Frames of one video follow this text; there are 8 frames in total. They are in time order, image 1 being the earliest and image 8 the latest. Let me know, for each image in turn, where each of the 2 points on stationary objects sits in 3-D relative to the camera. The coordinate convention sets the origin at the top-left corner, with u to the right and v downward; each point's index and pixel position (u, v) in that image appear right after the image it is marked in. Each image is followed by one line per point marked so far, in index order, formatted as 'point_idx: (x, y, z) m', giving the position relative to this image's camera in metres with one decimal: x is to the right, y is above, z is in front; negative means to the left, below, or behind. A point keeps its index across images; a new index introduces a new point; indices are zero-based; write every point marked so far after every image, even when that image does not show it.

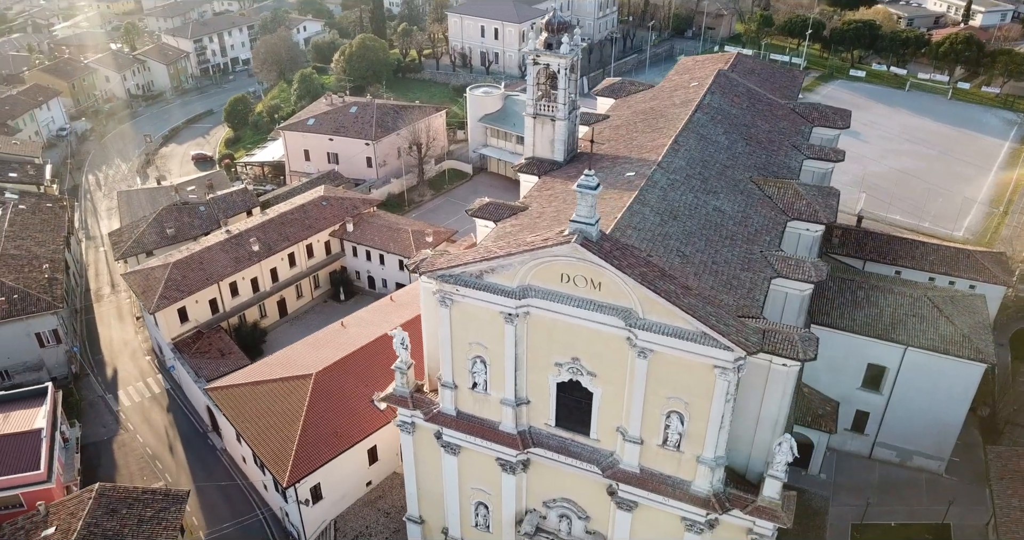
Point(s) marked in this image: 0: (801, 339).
0: (+7.6, -1.8, +19.7) m
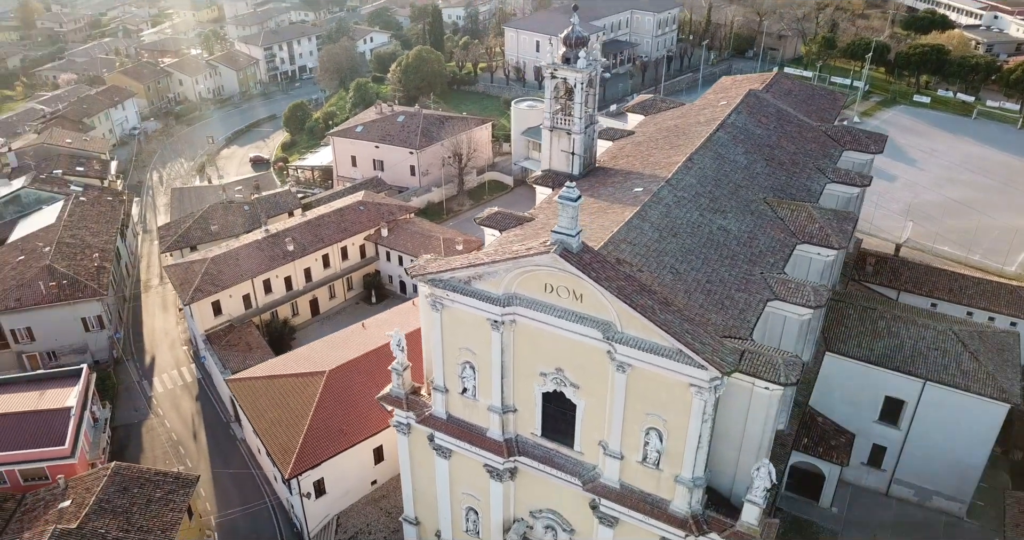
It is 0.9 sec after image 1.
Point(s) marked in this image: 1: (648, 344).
0: (+7.0, -2.4, +19.3) m
1: (+3.4, -1.9, +19.0) m
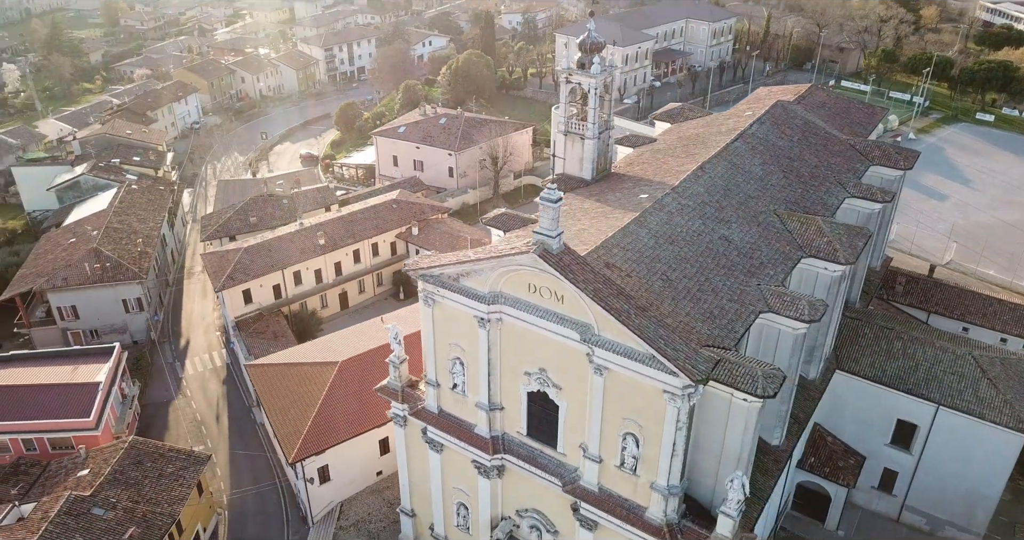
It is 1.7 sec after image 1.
0: (+6.4, -2.7, +19.0) m
1: (+2.8, -2.0, +19.0) m
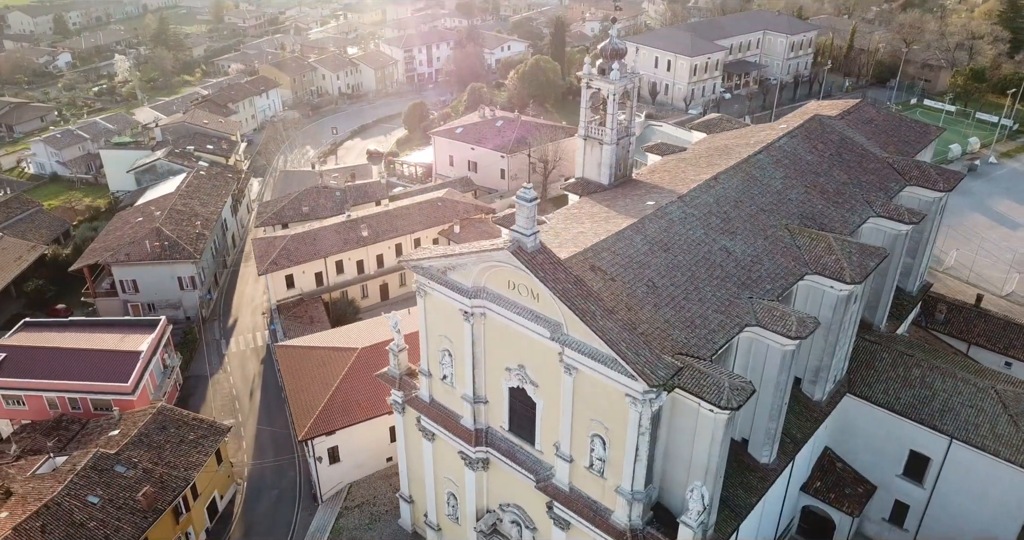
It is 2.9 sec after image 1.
0: (+5.4, -2.9, +18.8) m
1: (+2.0, -2.0, +19.2) m
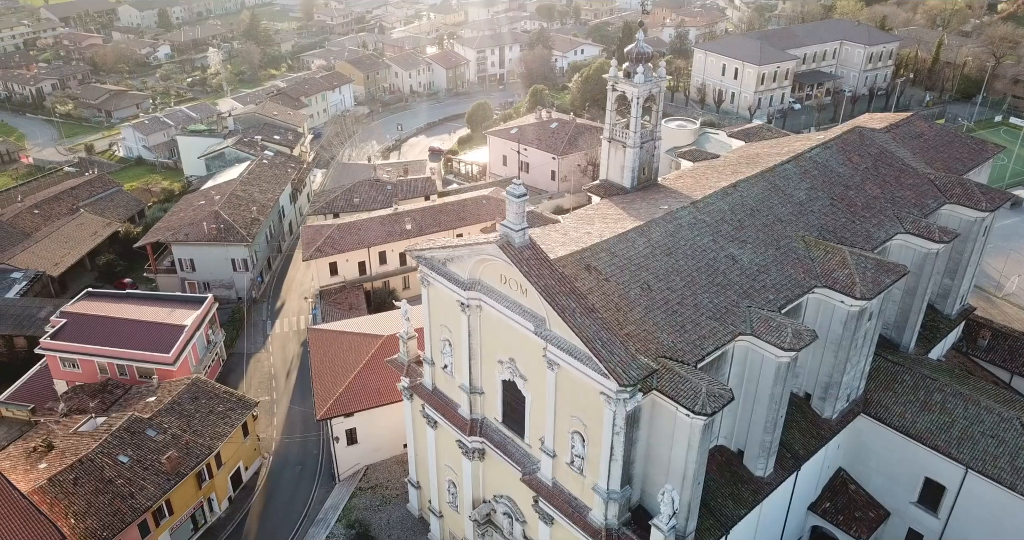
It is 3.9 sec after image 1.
0: (+4.8, -3.1, +18.7) m
1: (+1.5, -2.0, +19.5) m
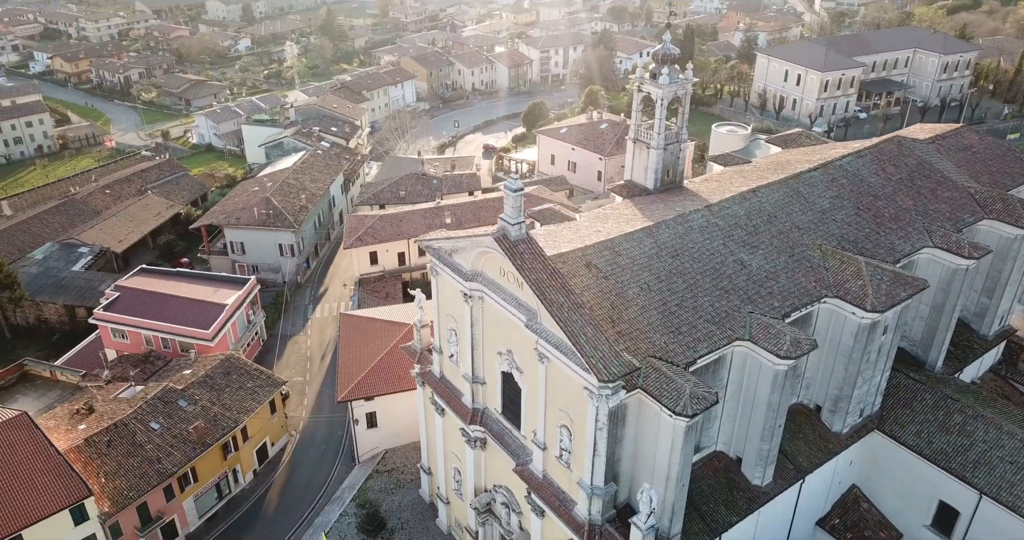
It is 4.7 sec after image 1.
0: (+4.4, -3.1, +18.7) m
1: (+1.2, -1.8, +19.7) m
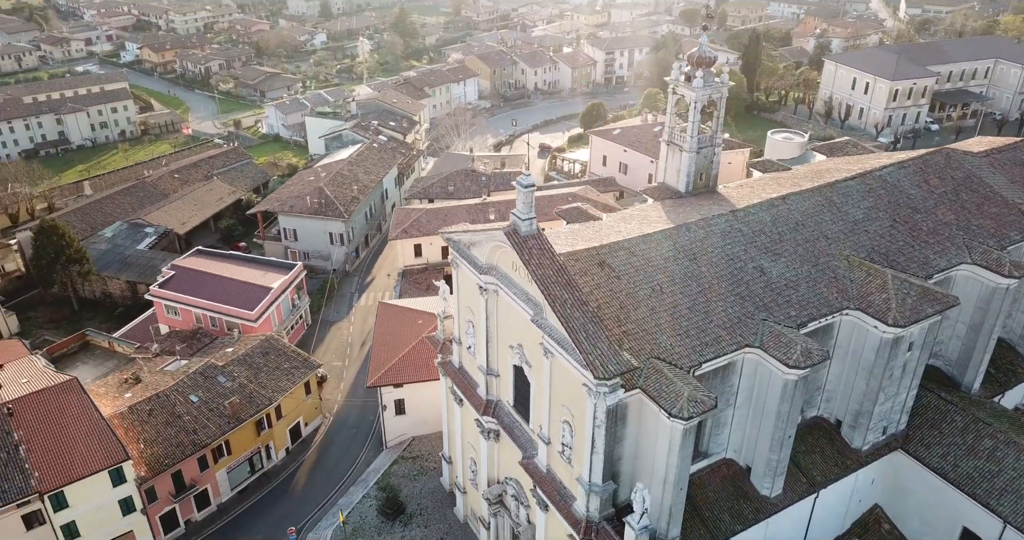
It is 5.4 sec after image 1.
0: (+4.3, -3.2, +18.6) m
1: (+1.3, -1.7, +20.0) m
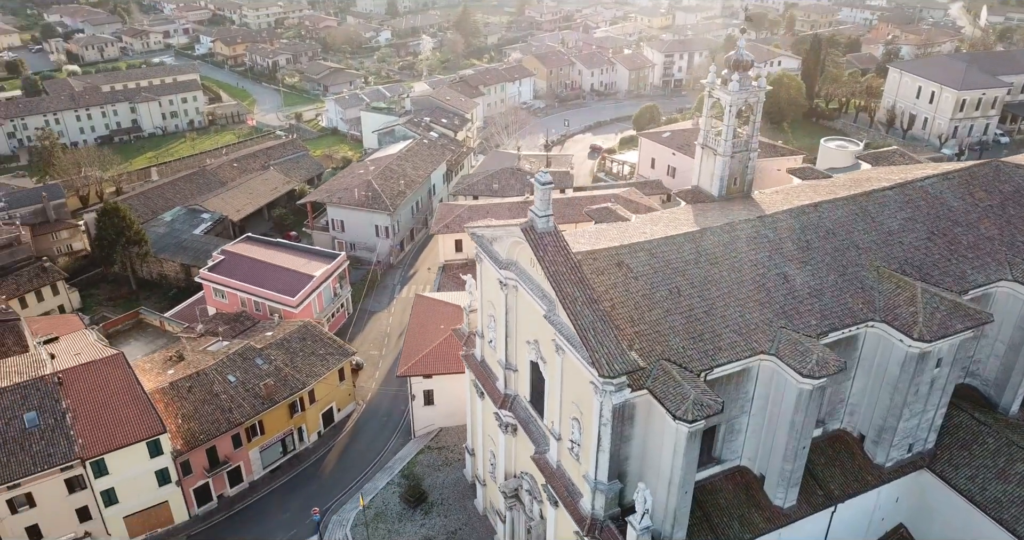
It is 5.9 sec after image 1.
0: (+4.4, -3.2, +18.6) m
1: (+1.6, -1.7, +20.1) m
